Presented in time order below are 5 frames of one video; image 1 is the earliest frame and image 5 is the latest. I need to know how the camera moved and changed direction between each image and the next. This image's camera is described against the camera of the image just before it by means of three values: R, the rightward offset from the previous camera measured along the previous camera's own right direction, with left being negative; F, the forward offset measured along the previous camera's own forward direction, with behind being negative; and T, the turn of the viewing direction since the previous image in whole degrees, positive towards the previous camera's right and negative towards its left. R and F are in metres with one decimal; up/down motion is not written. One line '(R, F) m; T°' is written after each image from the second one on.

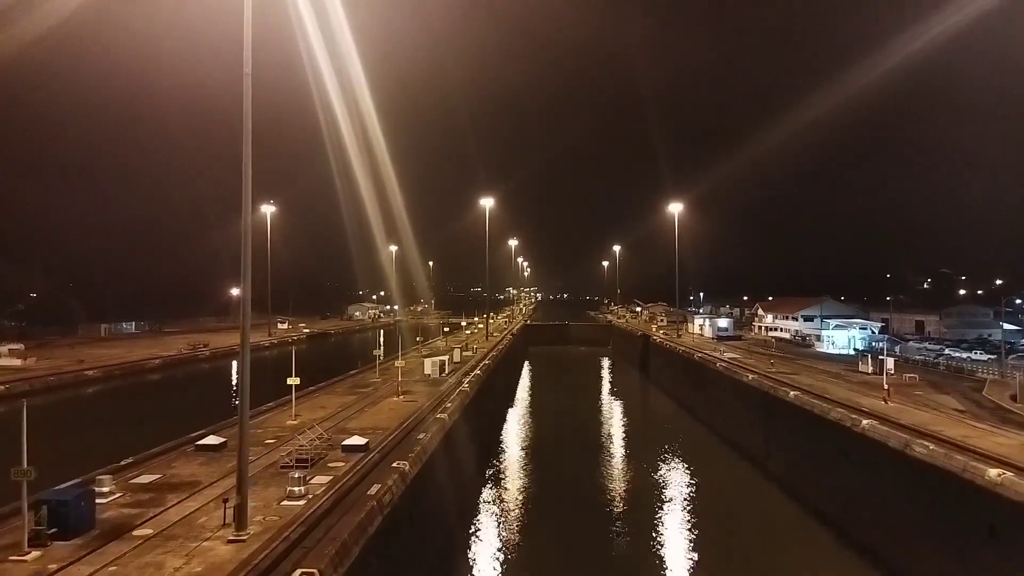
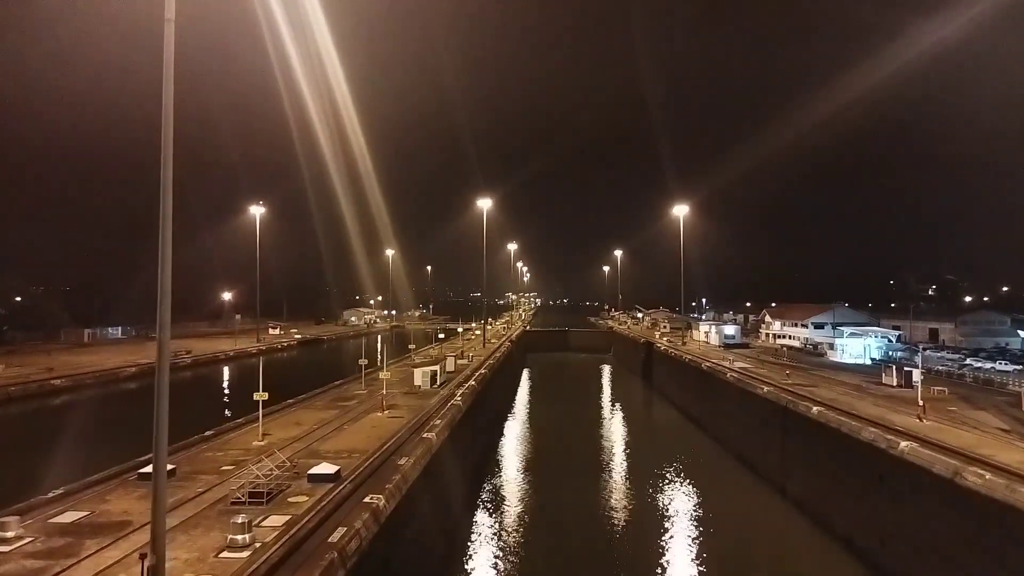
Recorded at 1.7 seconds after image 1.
(+0.1, +1.7) m; 0°
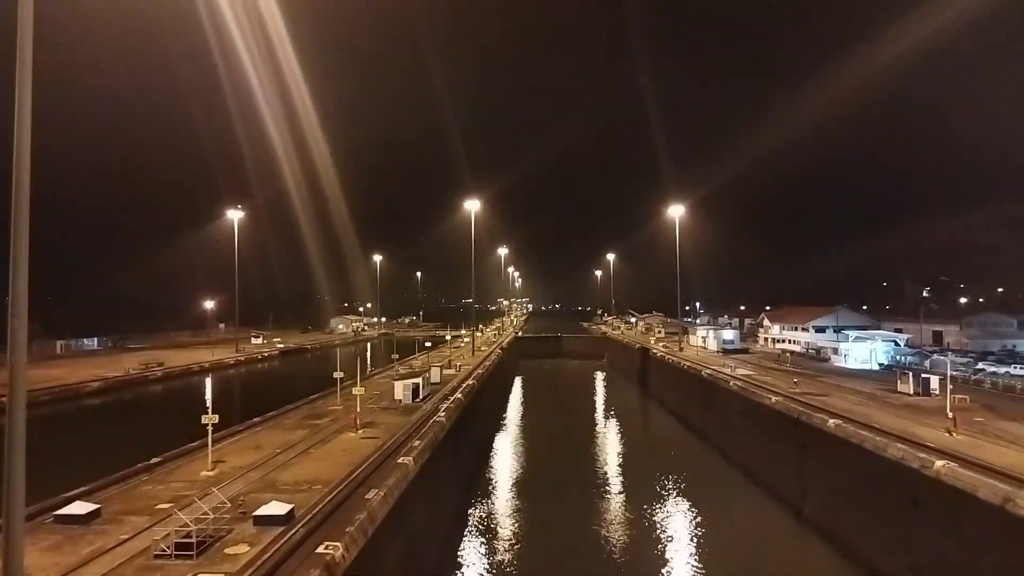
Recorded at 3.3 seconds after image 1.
(+0.1, +1.6) m; +1°
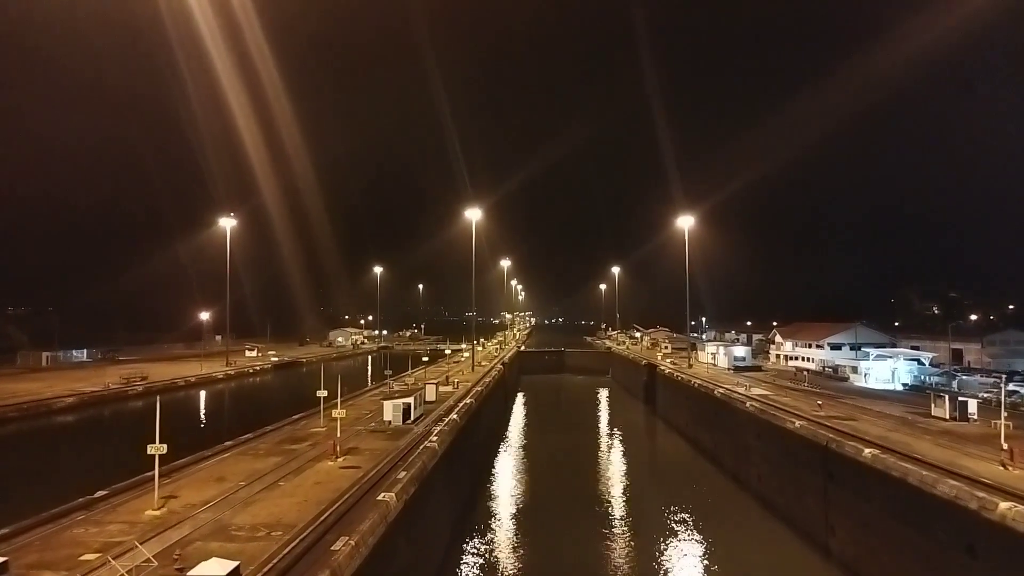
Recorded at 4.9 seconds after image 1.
(+0.1, +1.6) m; 0°
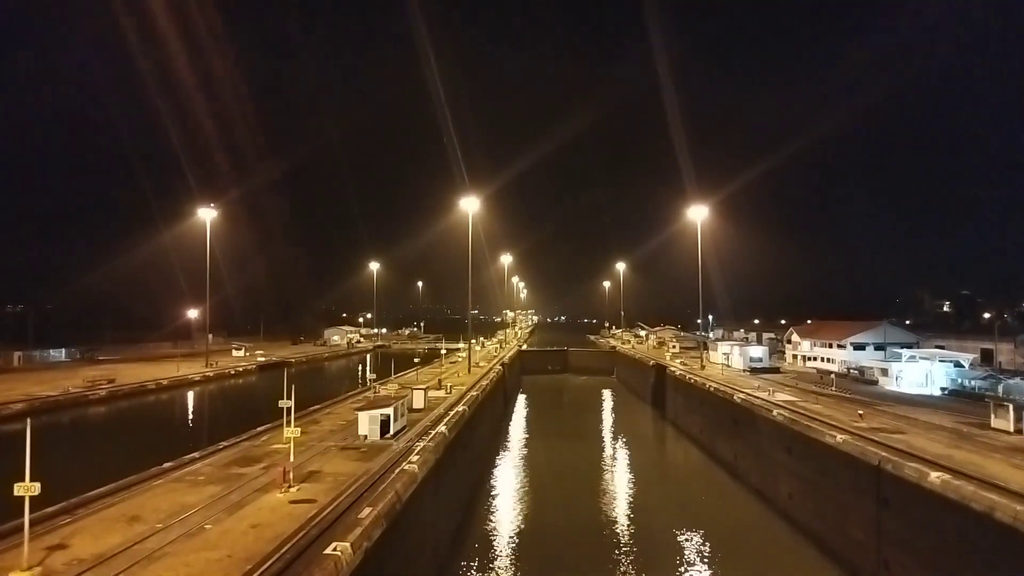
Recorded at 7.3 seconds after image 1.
(+0.1, +2.6) m; 0°
